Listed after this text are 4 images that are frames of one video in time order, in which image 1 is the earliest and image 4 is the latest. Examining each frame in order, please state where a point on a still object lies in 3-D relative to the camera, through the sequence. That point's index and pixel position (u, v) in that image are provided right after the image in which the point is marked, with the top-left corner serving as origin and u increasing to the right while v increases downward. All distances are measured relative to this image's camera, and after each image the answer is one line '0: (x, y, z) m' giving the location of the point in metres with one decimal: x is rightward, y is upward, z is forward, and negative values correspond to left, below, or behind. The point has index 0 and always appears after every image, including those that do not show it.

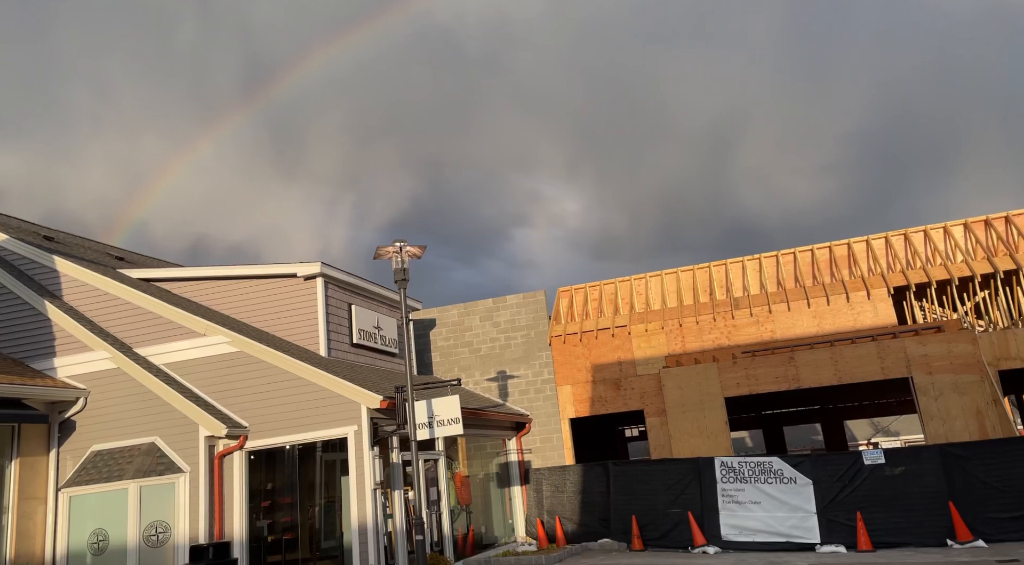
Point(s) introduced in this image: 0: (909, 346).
0: (+10.0, -1.6, +19.8) m
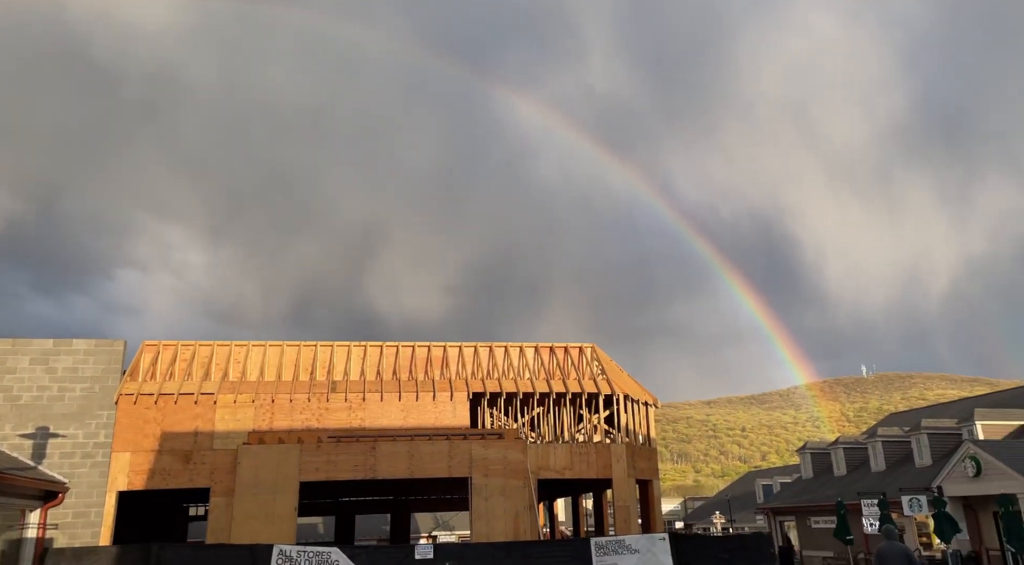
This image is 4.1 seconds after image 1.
0: (-1.1, -4.5, +21.2) m
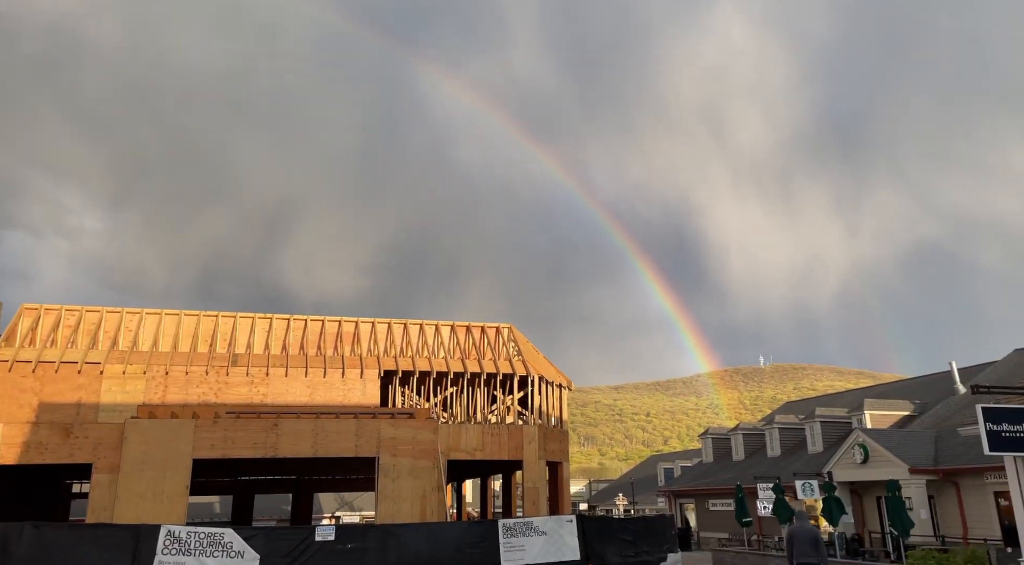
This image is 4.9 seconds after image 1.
0: (-3.4, -3.8, +20.5) m
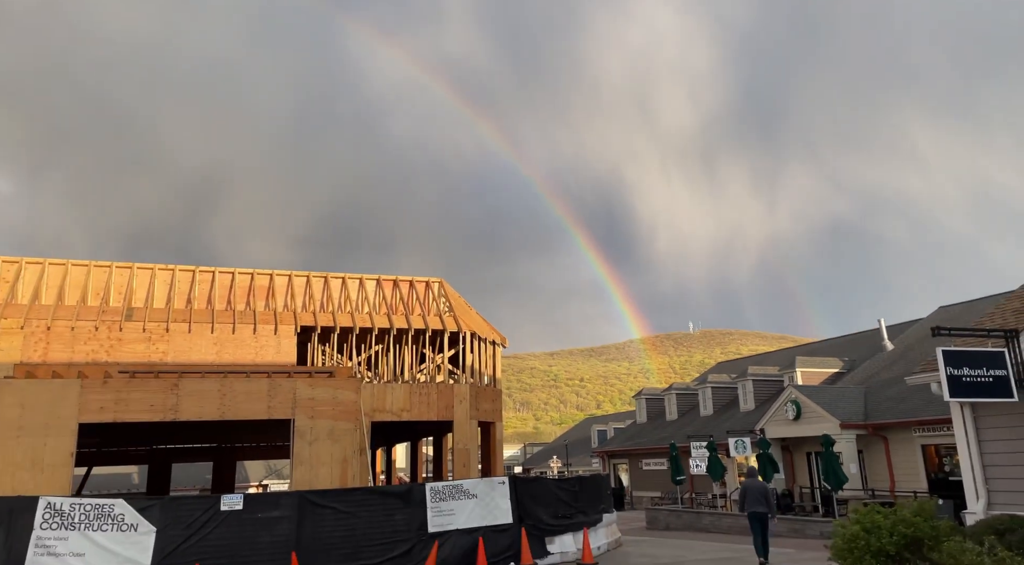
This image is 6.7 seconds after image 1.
0: (-5.1, -2.5, +18.8) m
